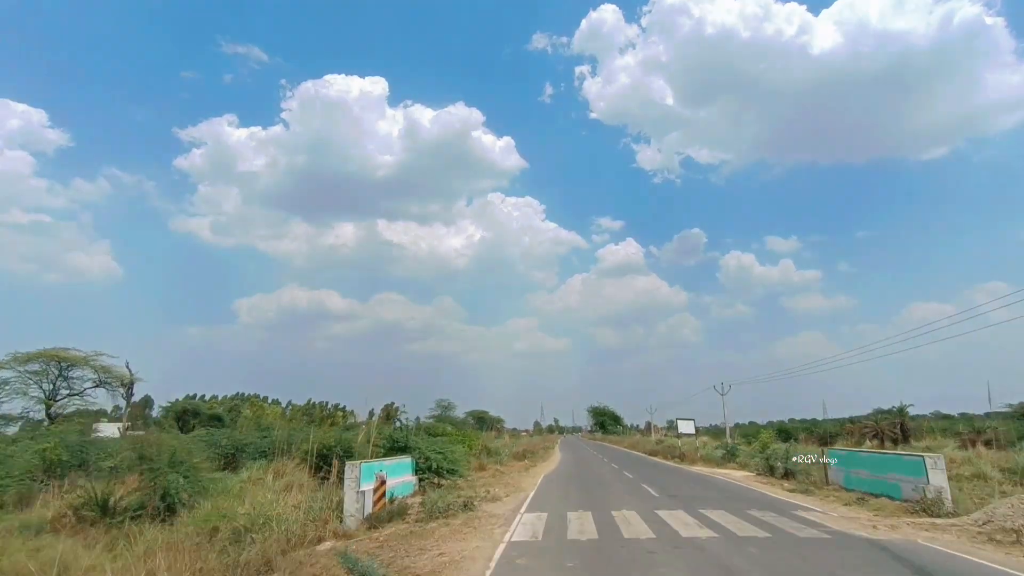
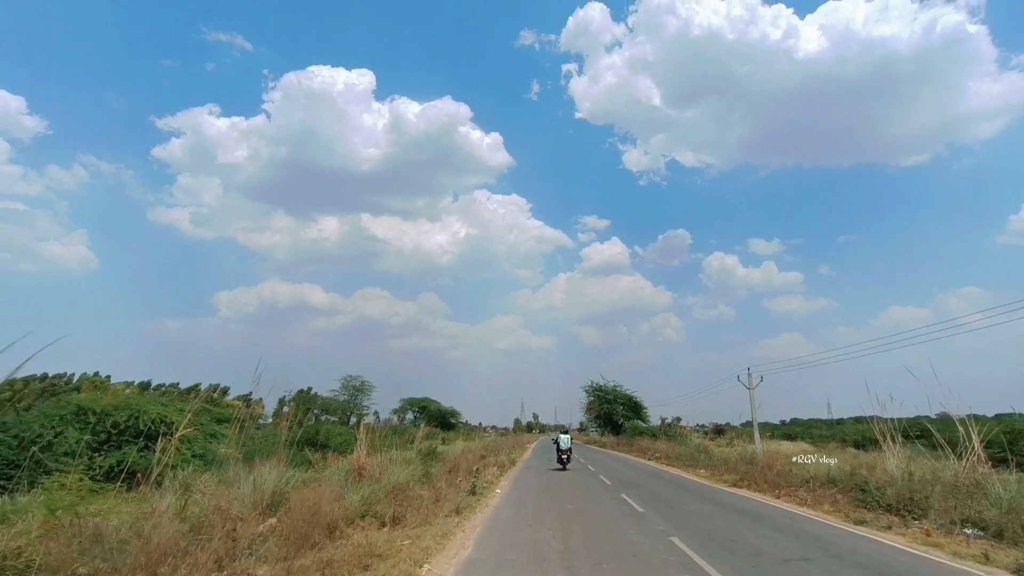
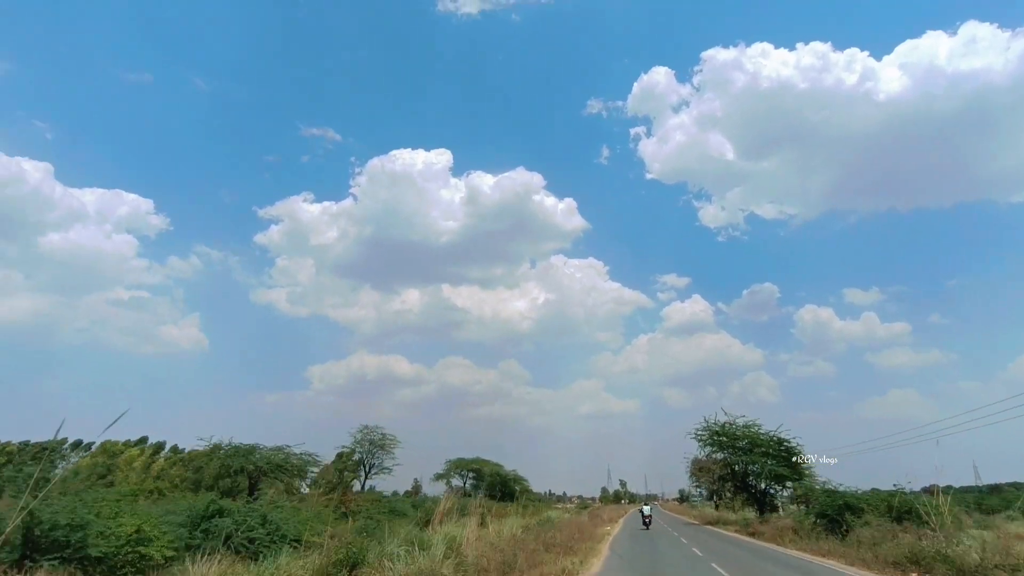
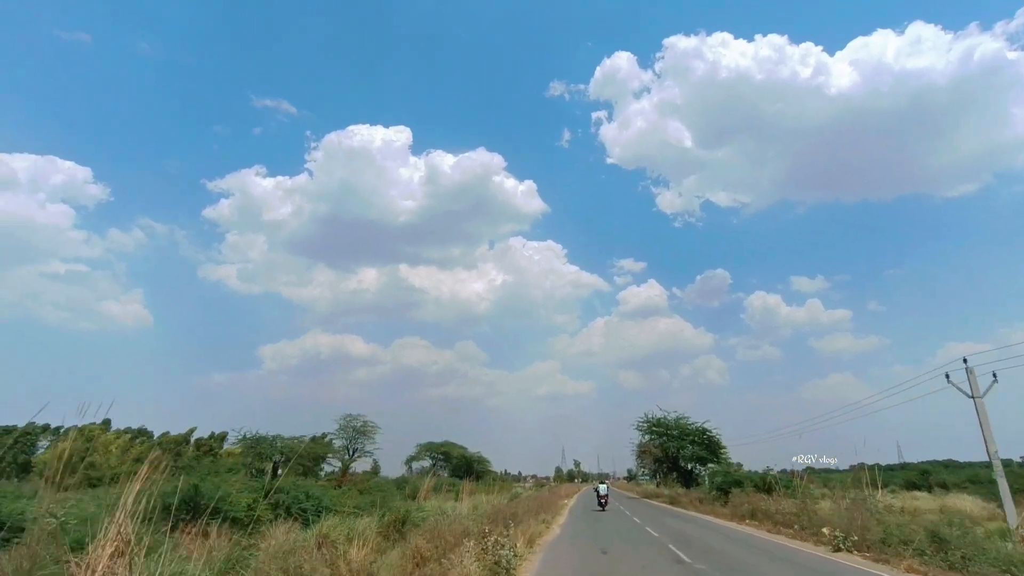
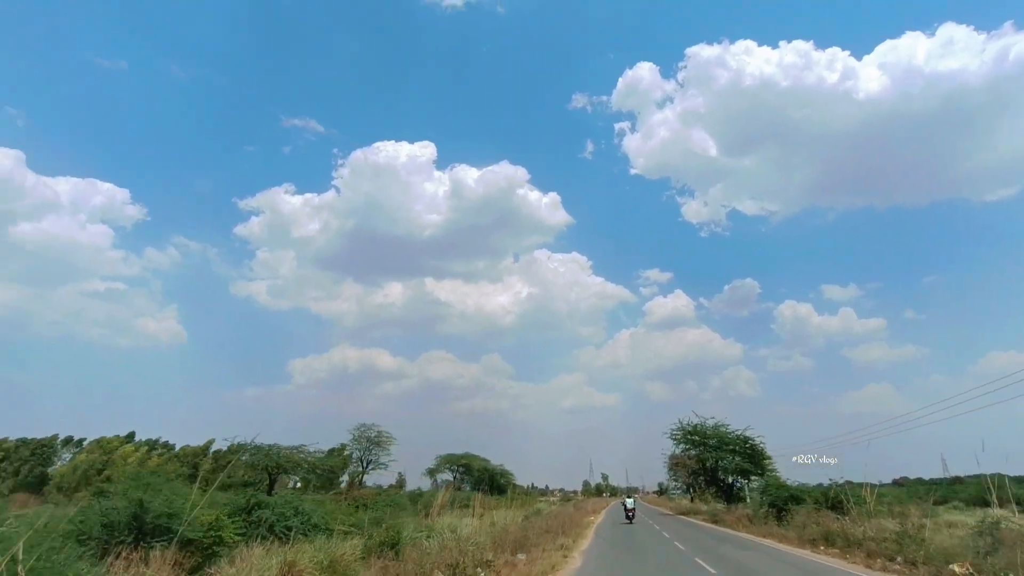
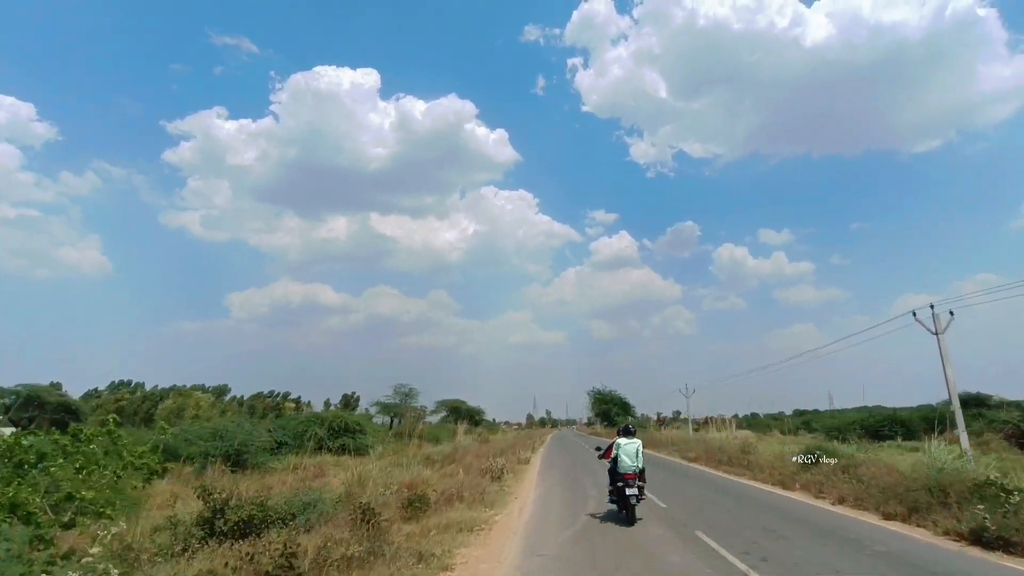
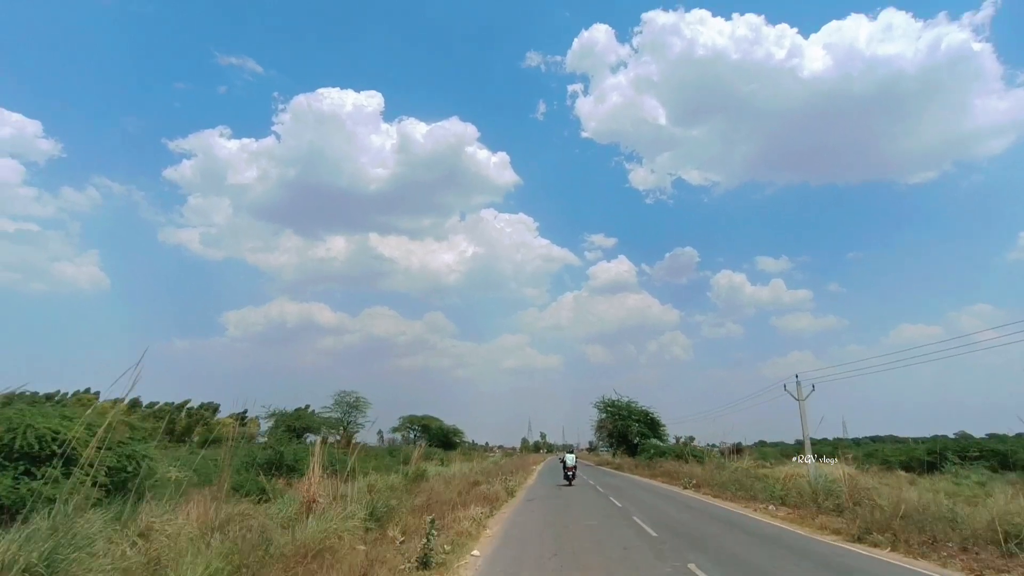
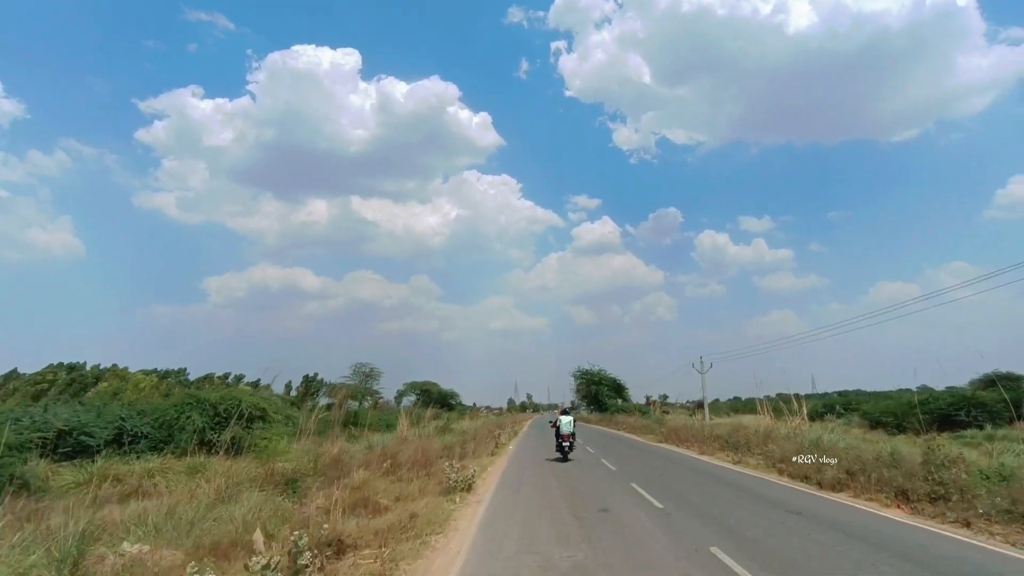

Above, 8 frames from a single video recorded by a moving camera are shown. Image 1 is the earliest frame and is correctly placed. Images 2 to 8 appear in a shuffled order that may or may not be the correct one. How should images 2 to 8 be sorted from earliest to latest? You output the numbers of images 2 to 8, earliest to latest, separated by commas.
6, 8, 2, 7, 4, 5, 3
